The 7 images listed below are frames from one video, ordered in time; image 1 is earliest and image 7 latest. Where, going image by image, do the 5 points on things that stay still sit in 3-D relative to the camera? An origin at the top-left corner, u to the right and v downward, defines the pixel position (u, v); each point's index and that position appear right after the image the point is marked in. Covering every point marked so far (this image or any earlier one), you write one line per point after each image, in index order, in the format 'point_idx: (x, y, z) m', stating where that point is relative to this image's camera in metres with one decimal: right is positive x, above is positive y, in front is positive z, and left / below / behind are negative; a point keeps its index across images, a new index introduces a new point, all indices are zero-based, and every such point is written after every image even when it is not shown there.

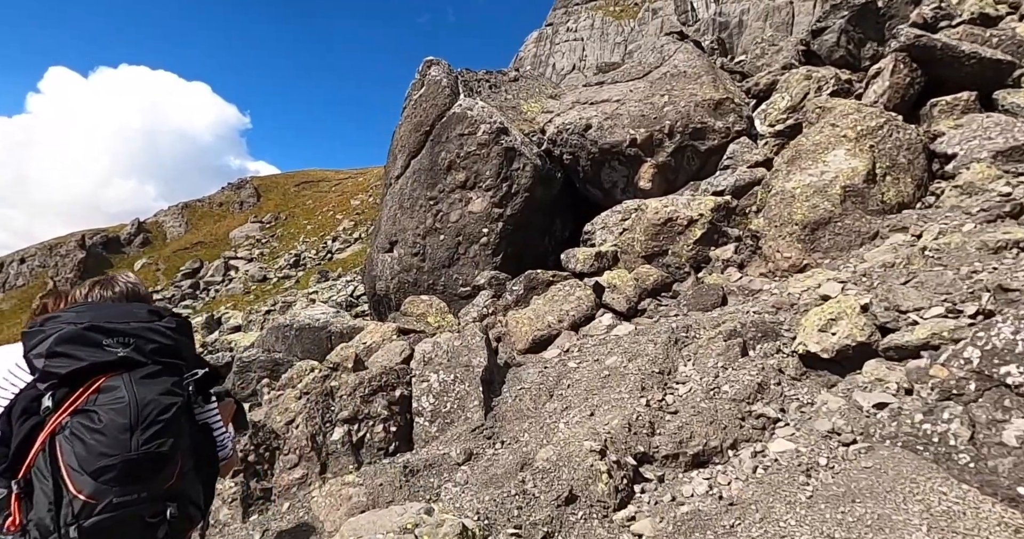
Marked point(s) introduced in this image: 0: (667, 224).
0: (+4.6, +1.4, +15.8) m
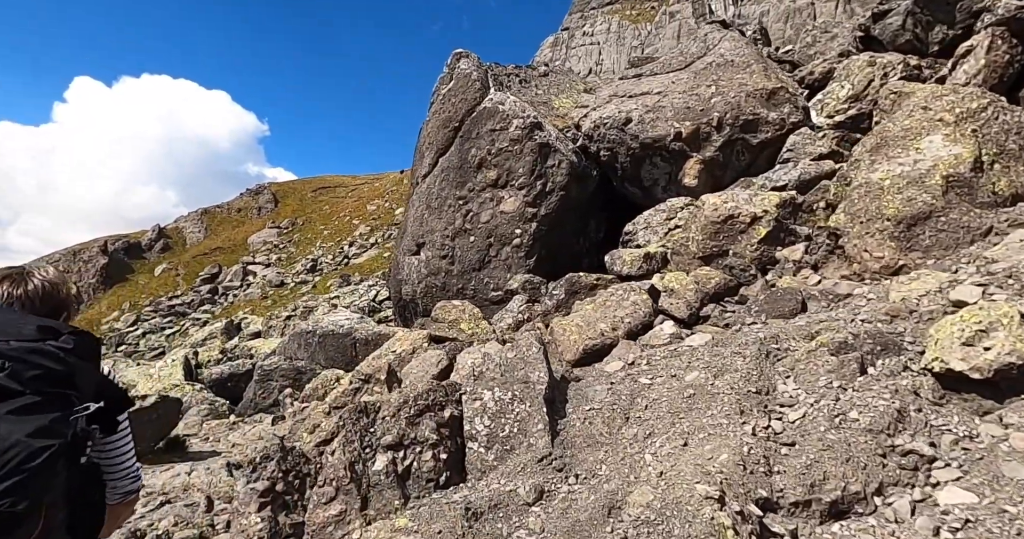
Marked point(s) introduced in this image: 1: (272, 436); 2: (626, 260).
0: (+5.8, +1.3, +14.4) m
1: (-6.7, -4.7, +15.0) m
2: (+3.6, +0.3, +17.0) m
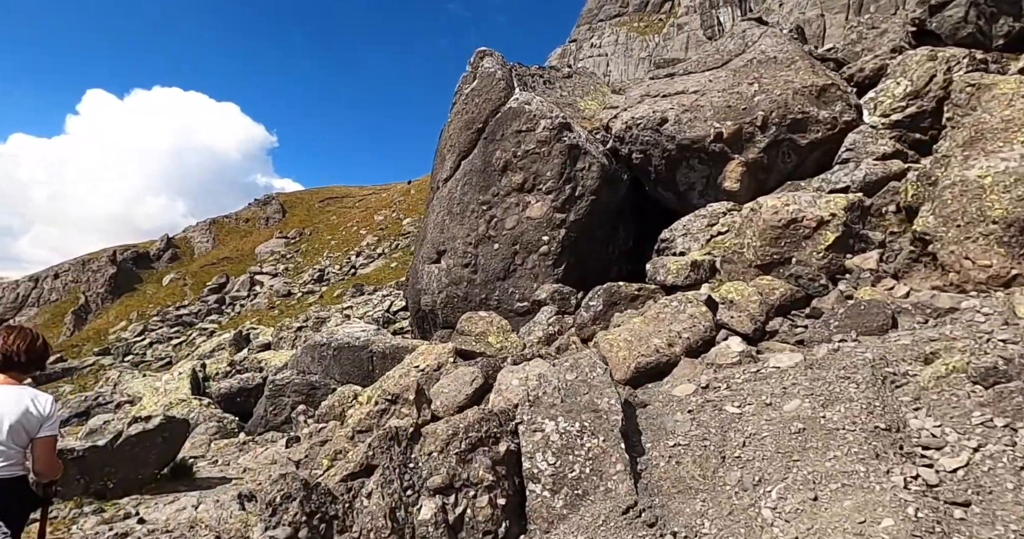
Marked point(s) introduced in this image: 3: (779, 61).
0: (+6.8, +1.1, +13.1) m
1: (-5.7, -4.9, +13.7) m
2: (+4.6, 0.0, +15.6) m
3: (+9.8, +7.7, +19.6) m
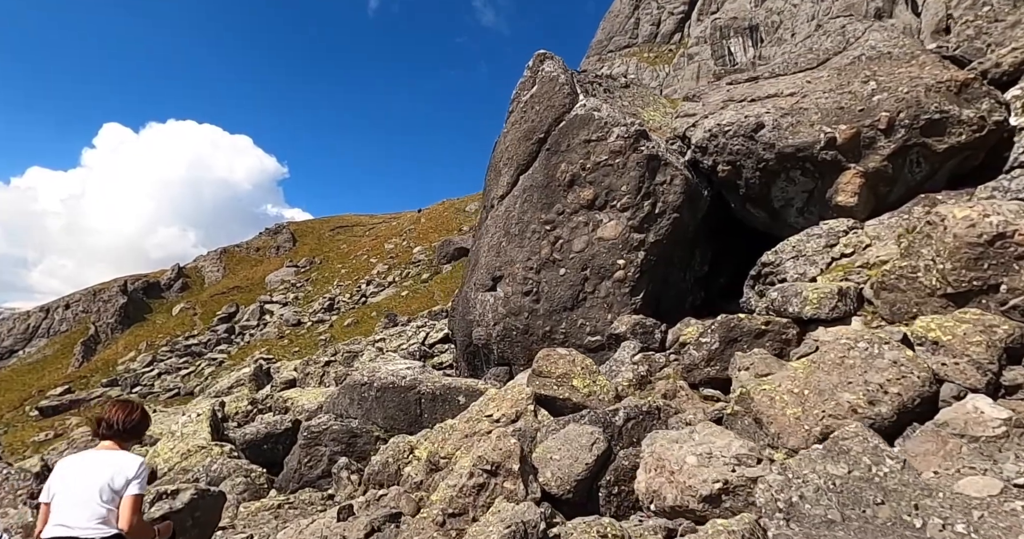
0: (+9.2, +0.5, +10.2) m
1: (-3.3, -5.5, +10.7) m
2: (+7.0, -0.7, +12.7) m
3: (+12.3, +6.8, +17.0) m
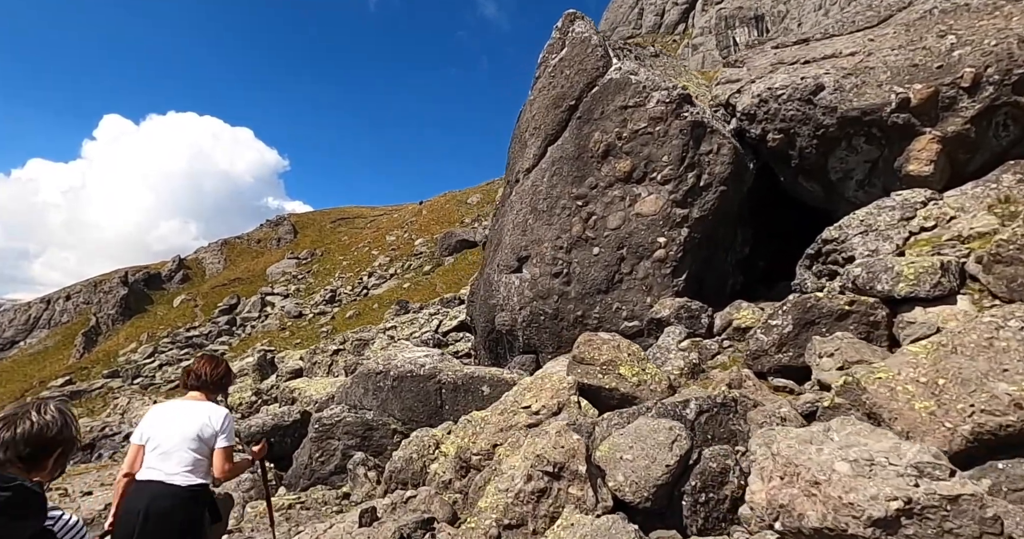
0: (+10.1, +1.1, +8.5) m
1: (-2.4, -4.9, +9.1) m
2: (+8.0, -0.1, +11.0) m
3: (+13.2, +7.4, +15.2) m
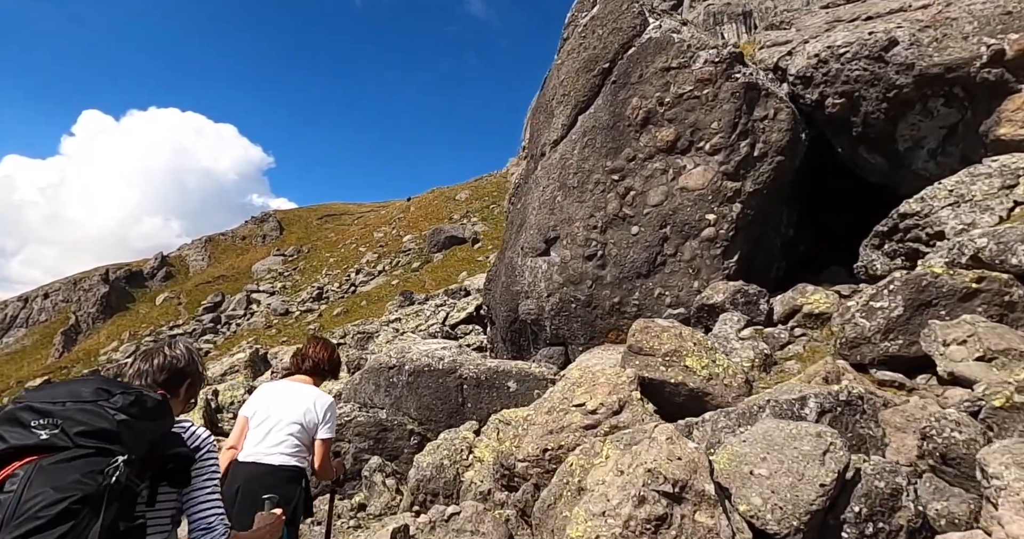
0: (+11.2, +1.6, +6.7) m
1: (-1.3, -4.4, +7.1) m
2: (+9.0, +0.5, +9.2) m
3: (+14.1, +8.0, +13.5) m
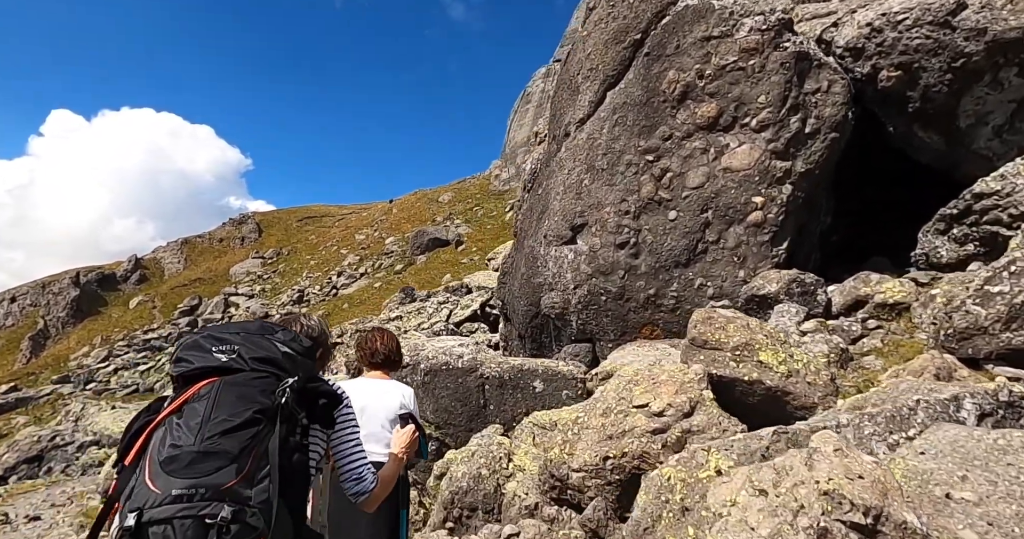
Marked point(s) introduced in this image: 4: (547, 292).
0: (+12.2, +2.0, +5.5) m
1: (-0.3, -4.1, +5.4) m
2: (+9.9, +0.8, +7.9) m
3: (+14.9, +8.3, +12.4) m
4: (+1.1, -0.7, +15.7) m
